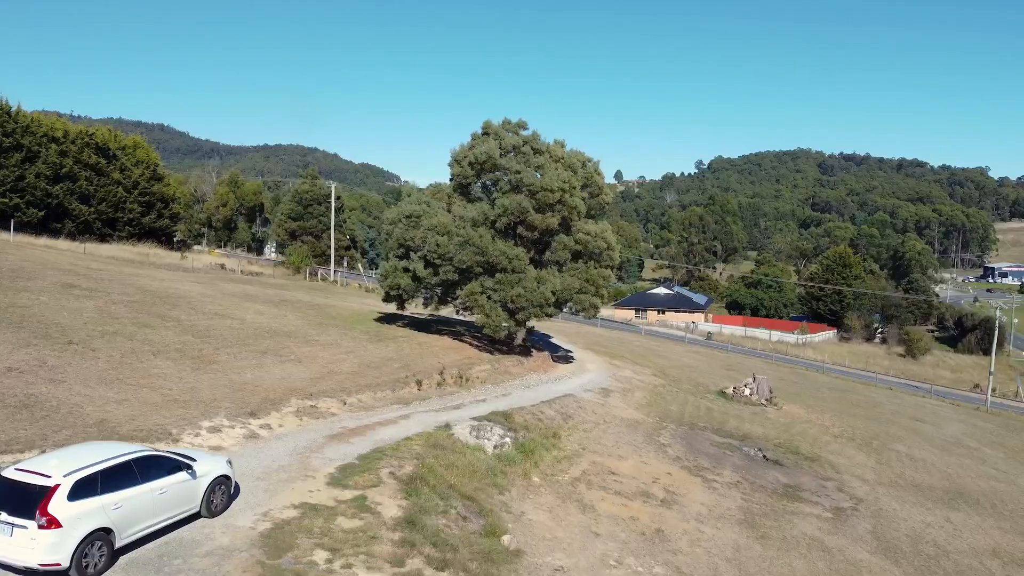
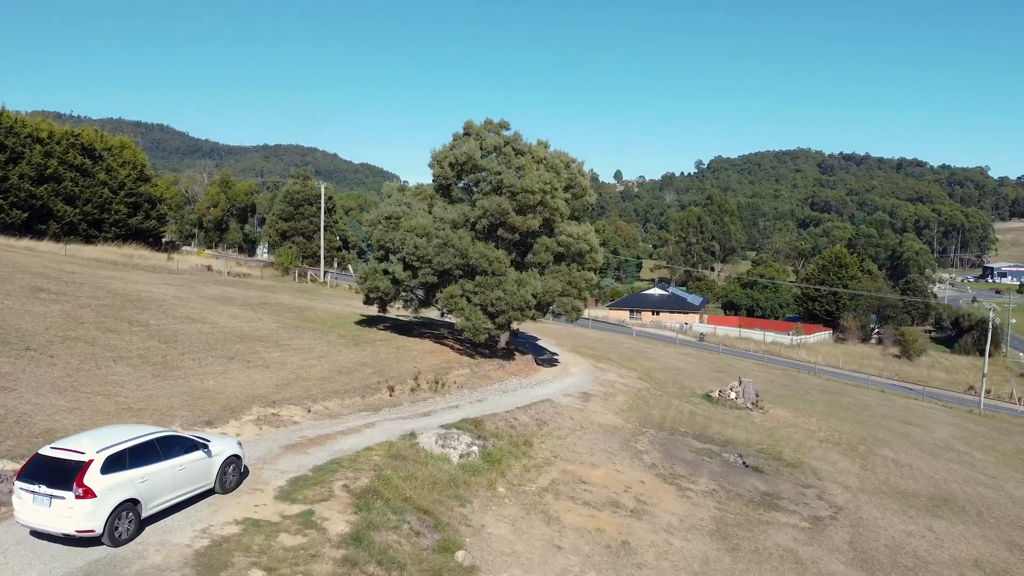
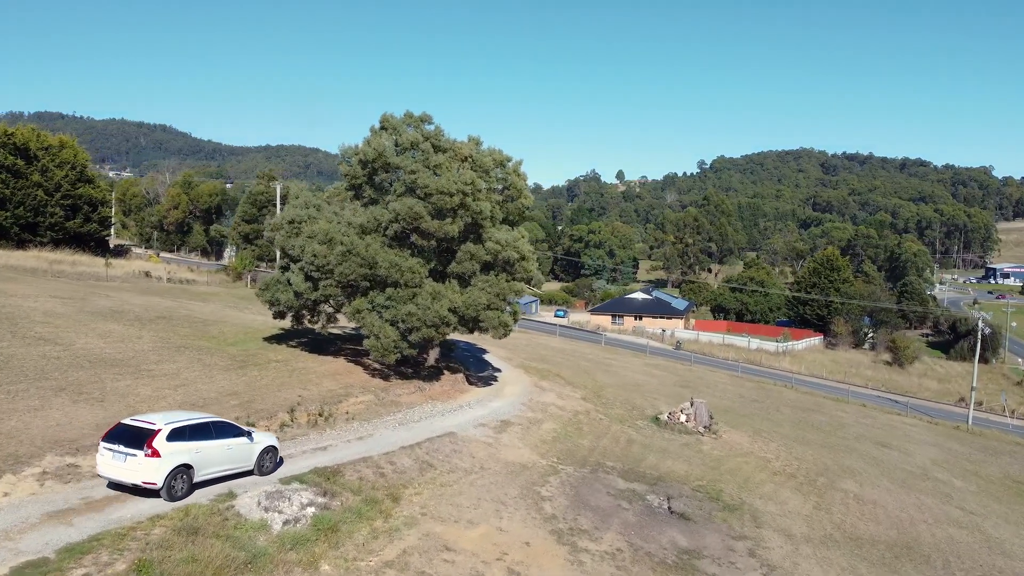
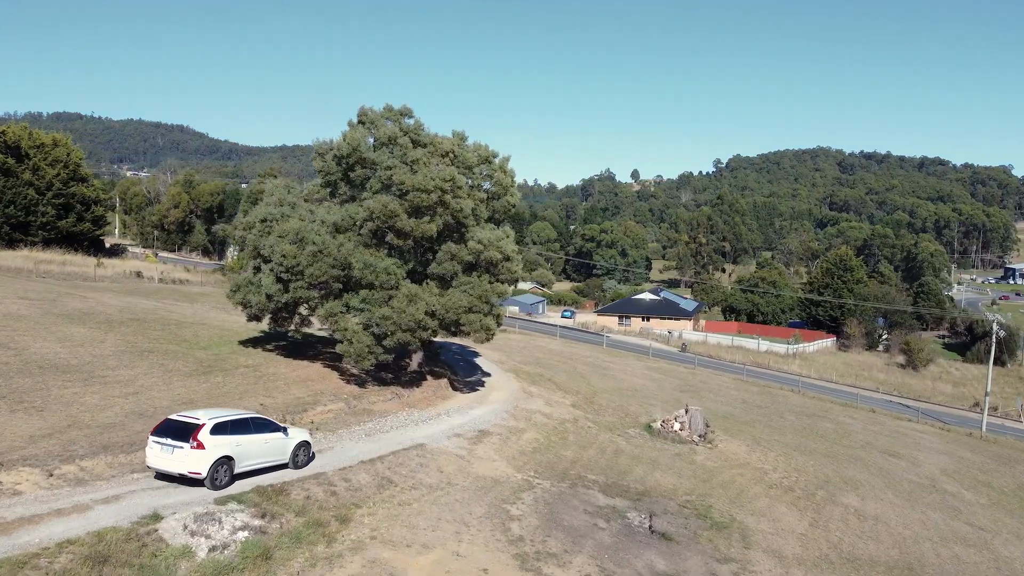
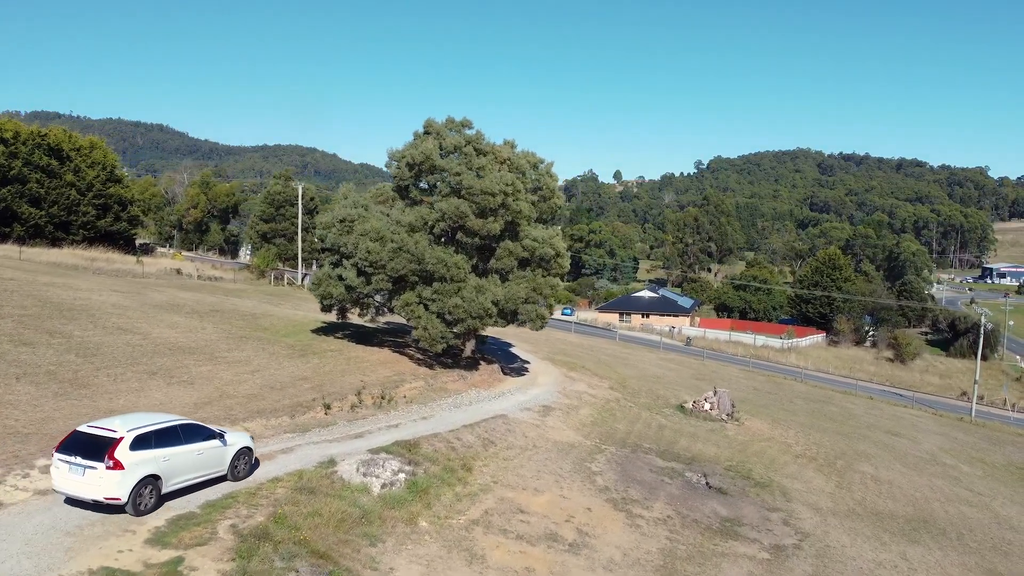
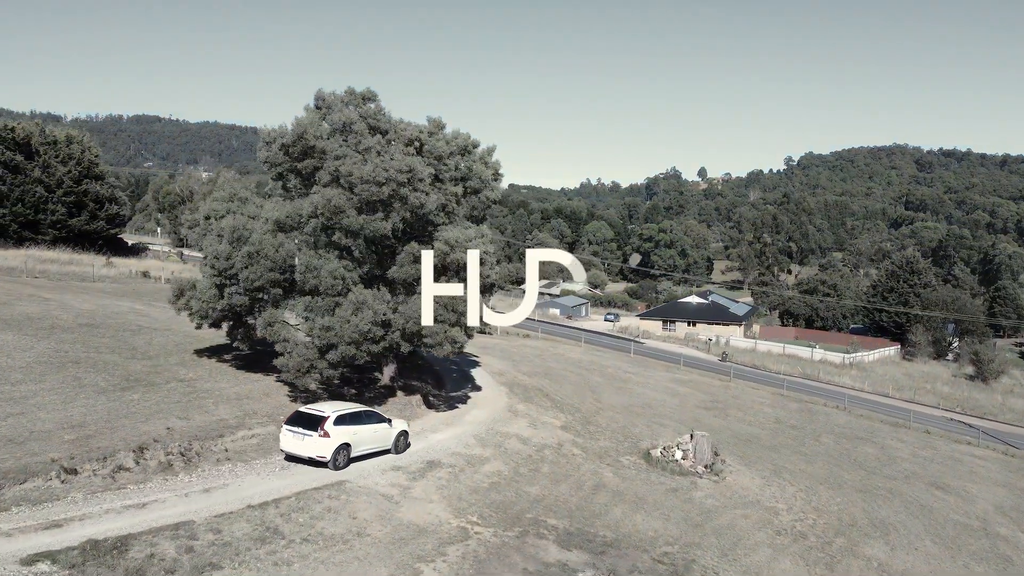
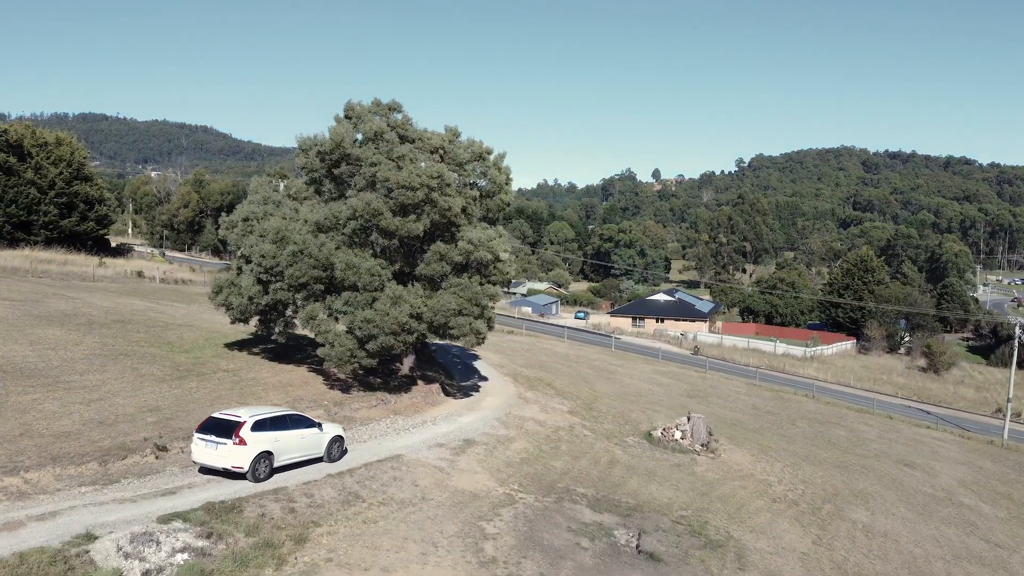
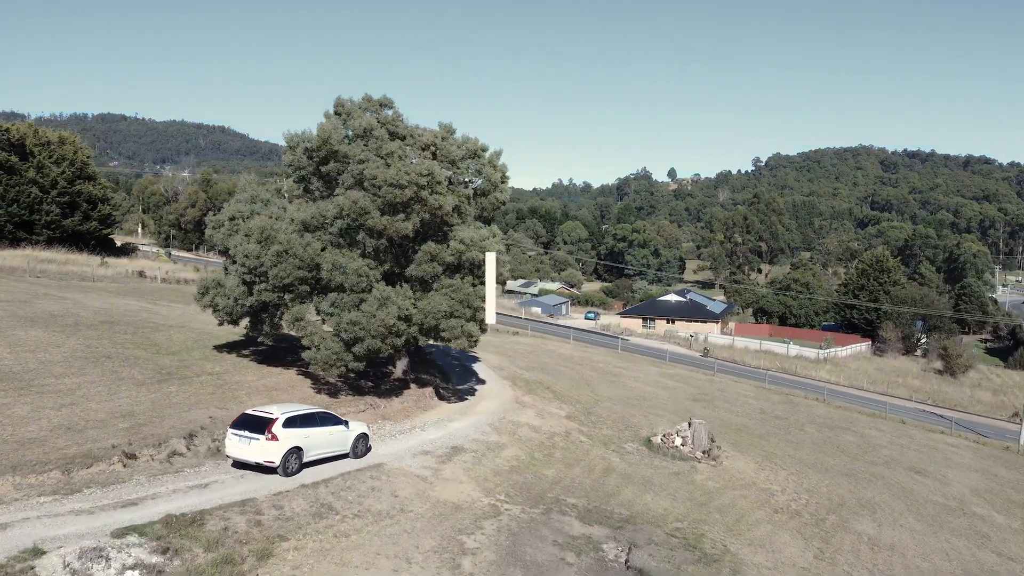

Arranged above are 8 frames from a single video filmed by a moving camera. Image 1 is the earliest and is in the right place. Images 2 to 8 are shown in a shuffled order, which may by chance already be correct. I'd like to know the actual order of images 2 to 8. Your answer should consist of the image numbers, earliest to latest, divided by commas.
2, 5, 3, 4, 7, 8, 6
